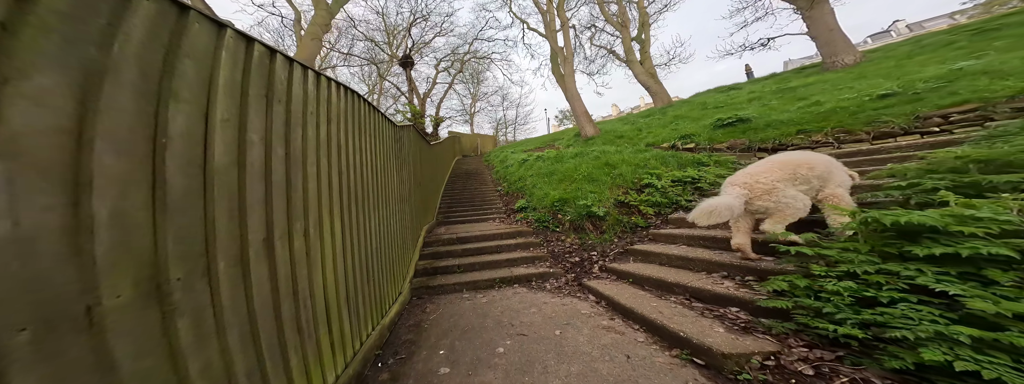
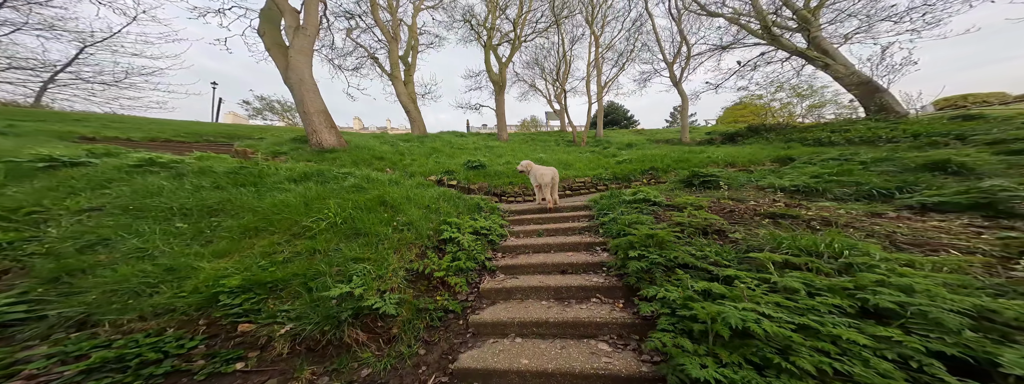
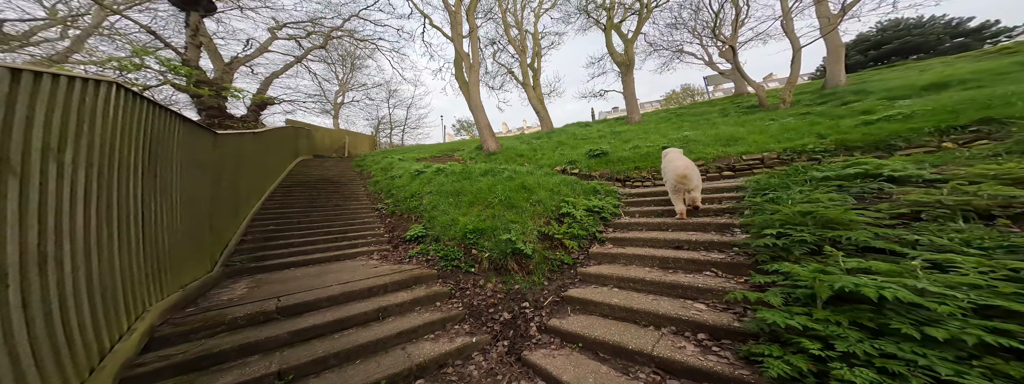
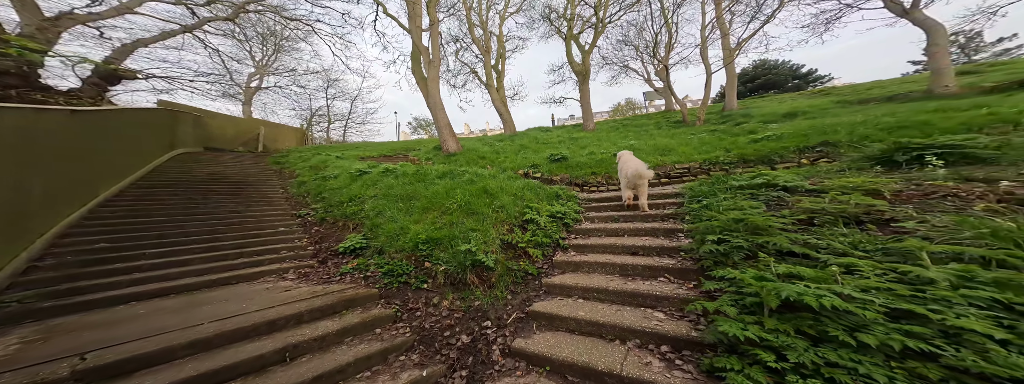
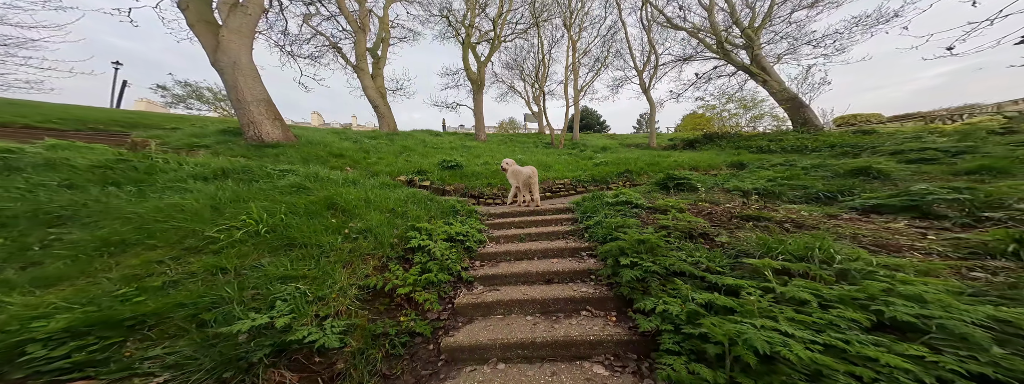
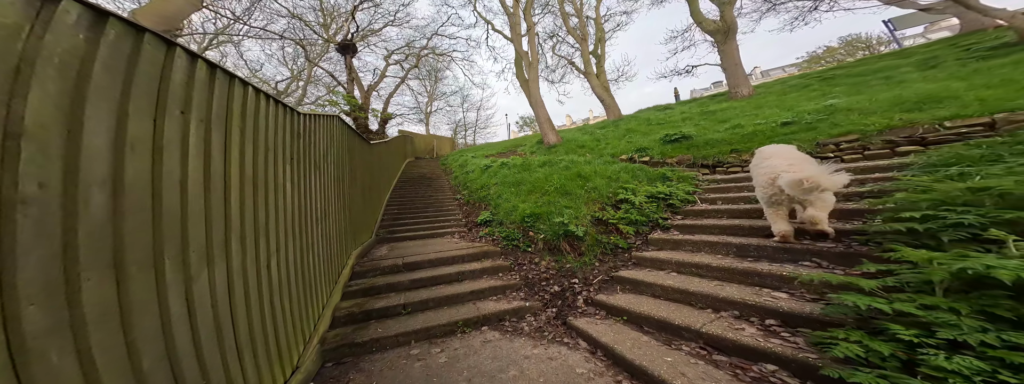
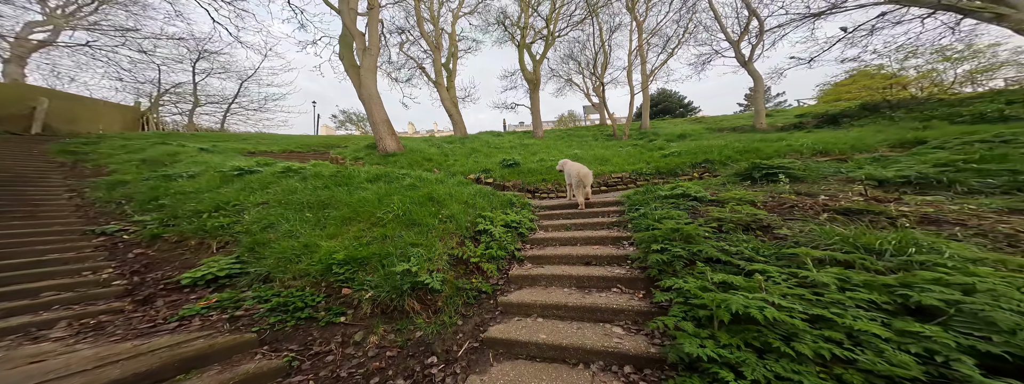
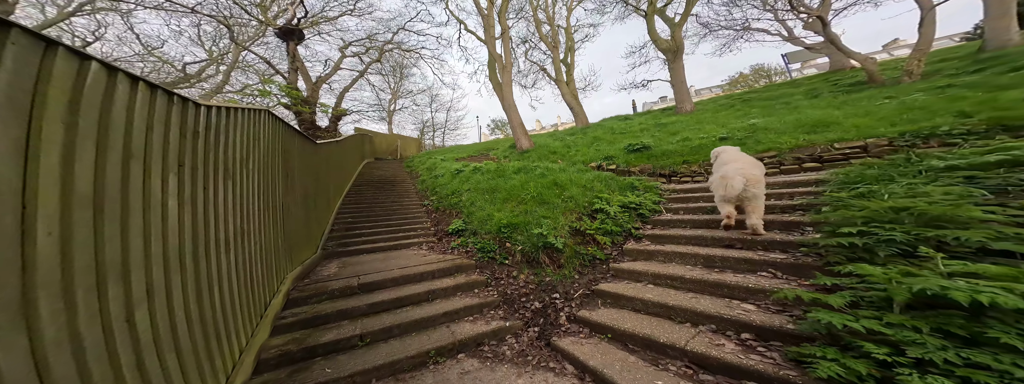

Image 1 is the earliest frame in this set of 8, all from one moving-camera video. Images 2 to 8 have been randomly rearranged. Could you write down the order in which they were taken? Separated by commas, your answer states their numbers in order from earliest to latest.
6, 8, 3, 4, 7, 2, 5
